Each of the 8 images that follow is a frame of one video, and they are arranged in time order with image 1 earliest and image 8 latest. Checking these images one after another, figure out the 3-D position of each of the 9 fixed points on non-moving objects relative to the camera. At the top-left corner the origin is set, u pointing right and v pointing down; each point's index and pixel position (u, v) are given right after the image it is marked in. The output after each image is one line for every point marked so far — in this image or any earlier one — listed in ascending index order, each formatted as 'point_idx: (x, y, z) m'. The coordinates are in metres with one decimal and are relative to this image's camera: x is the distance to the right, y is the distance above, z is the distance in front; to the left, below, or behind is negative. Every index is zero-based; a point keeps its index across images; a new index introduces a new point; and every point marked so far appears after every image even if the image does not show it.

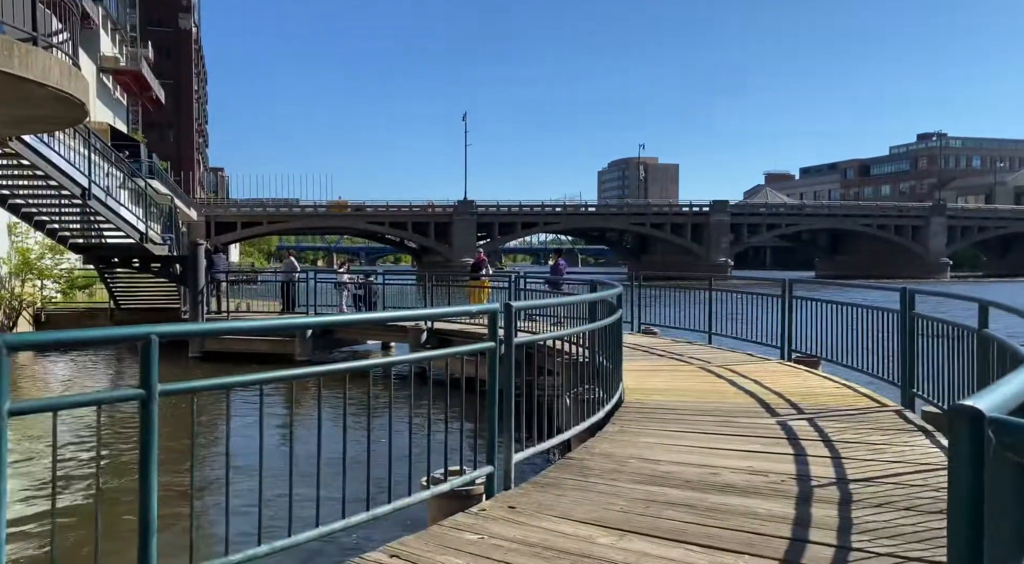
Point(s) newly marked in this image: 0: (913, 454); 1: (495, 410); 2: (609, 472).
0: (+3.4, -1.5, +7.4) m
1: (-0.1, -0.8, +5.6) m
2: (+0.7, -1.4, +6.3) m
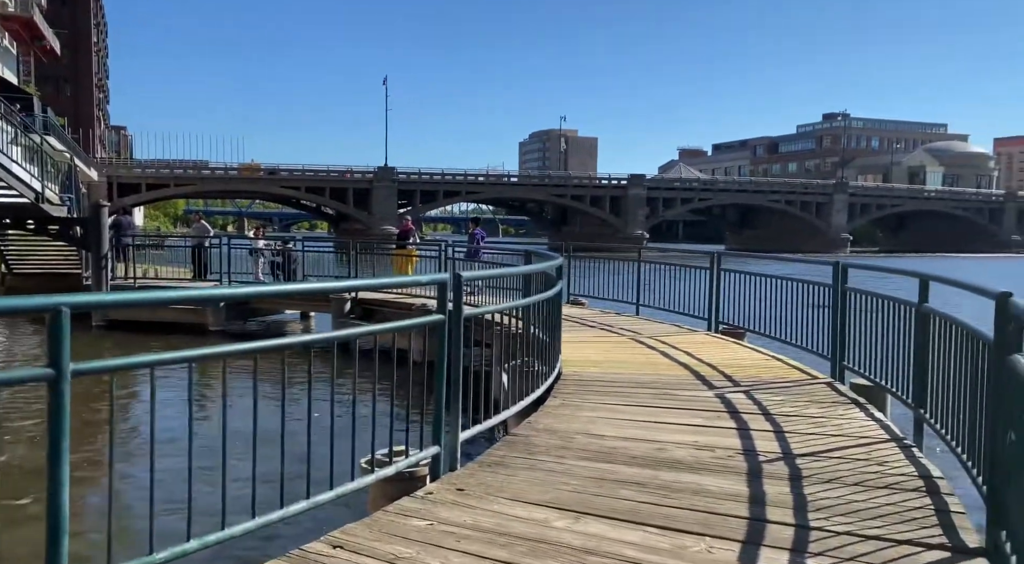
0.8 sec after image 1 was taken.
0: (+2.9, -1.2, +7.4) m
1: (-0.4, -0.6, +5.2) m
2: (+0.3, -1.2, +6.0) m
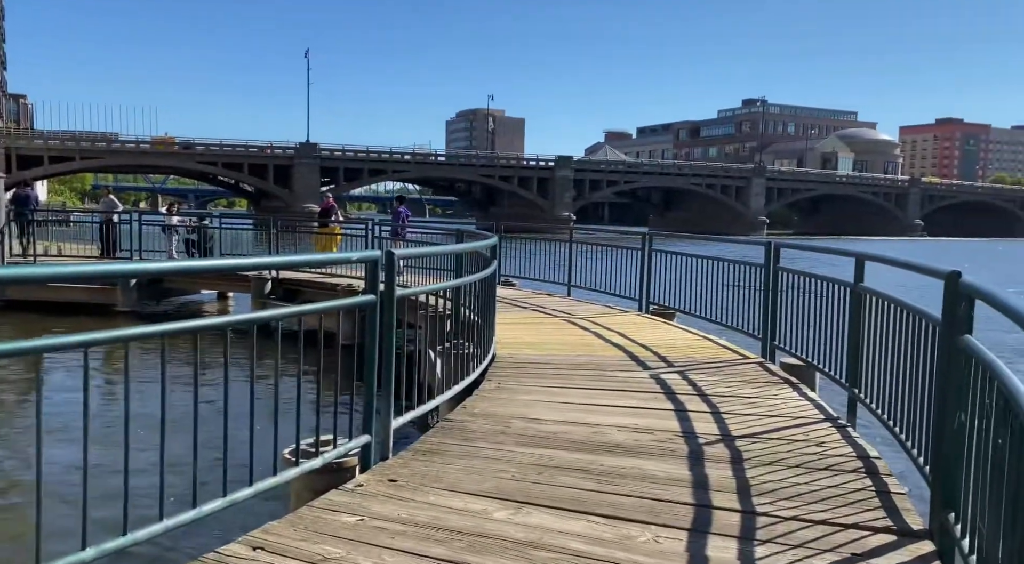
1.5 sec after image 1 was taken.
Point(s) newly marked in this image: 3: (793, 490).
0: (+2.3, -1.0, +7.3) m
1: (-0.8, -0.5, +4.8) m
2: (-0.1, -1.0, +5.8) m
3: (+1.7, -1.3, +5.3) m
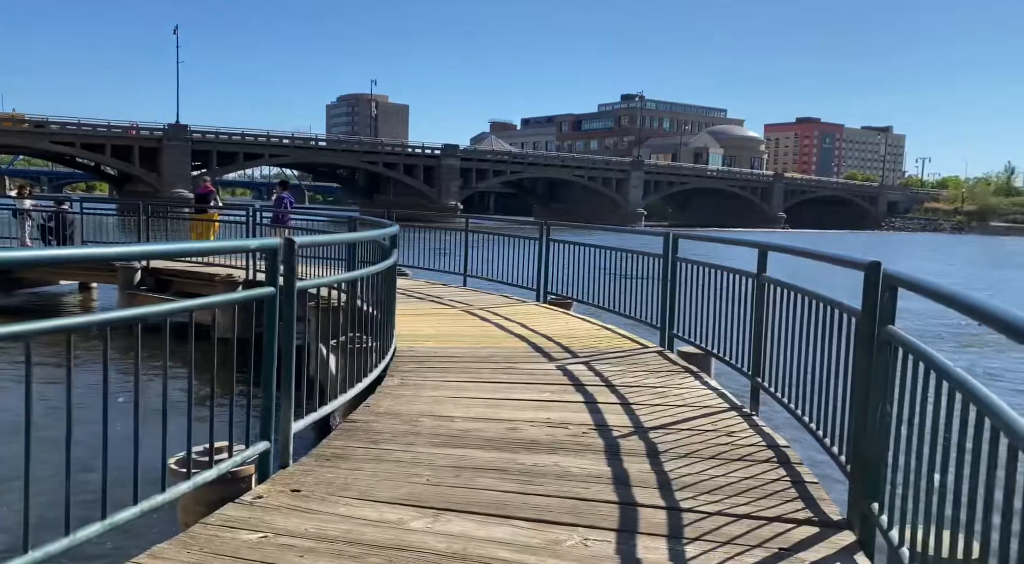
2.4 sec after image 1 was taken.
0: (+1.5, -1.0, +7.2) m
1: (-1.2, -0.4, +4.4) m
2: (-0.7, -0.9, +5.4) m
3: (+1.2, -1.2, +5.2) m
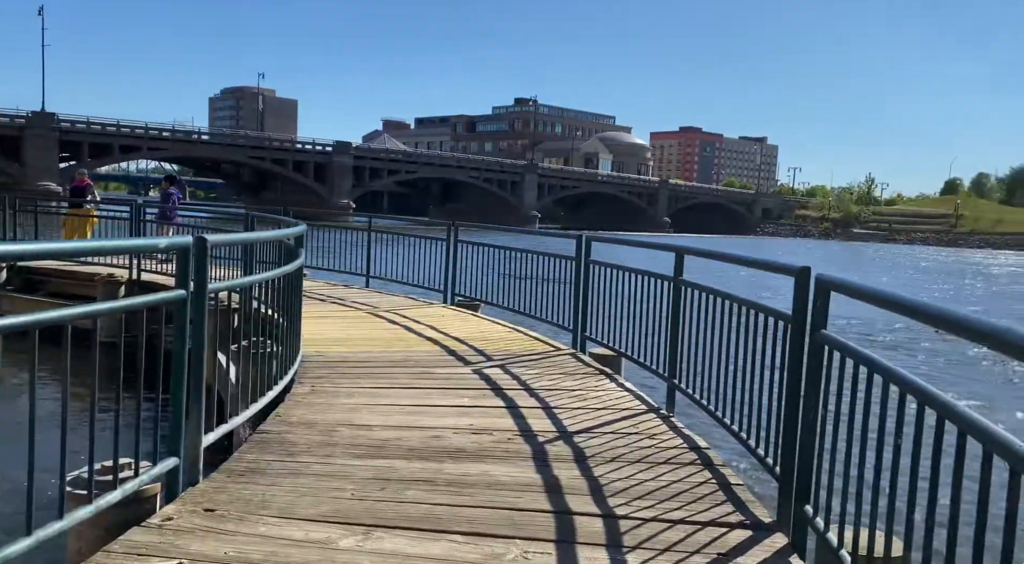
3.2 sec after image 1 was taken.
0: (+0.8, -1.0, +7.2) m
1: (-1.5, -0.4, +4.0) m
2: (-1.1, -0.9, +5.1) m
3: (+0.8, -1.2, +5.1) m
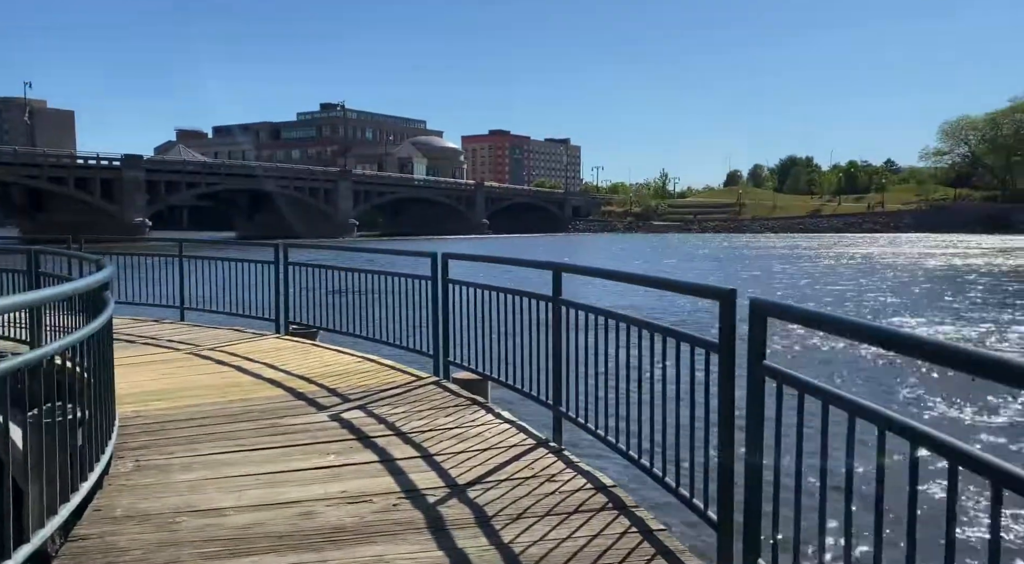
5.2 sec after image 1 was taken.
0: (-0.1, -1.1, +6.4) m
1: (-1.8, -0.7, +2.8) m
2: (-1.6, -1.2, +3.9) m
3: (+0.3, -1.4, +4.4) m
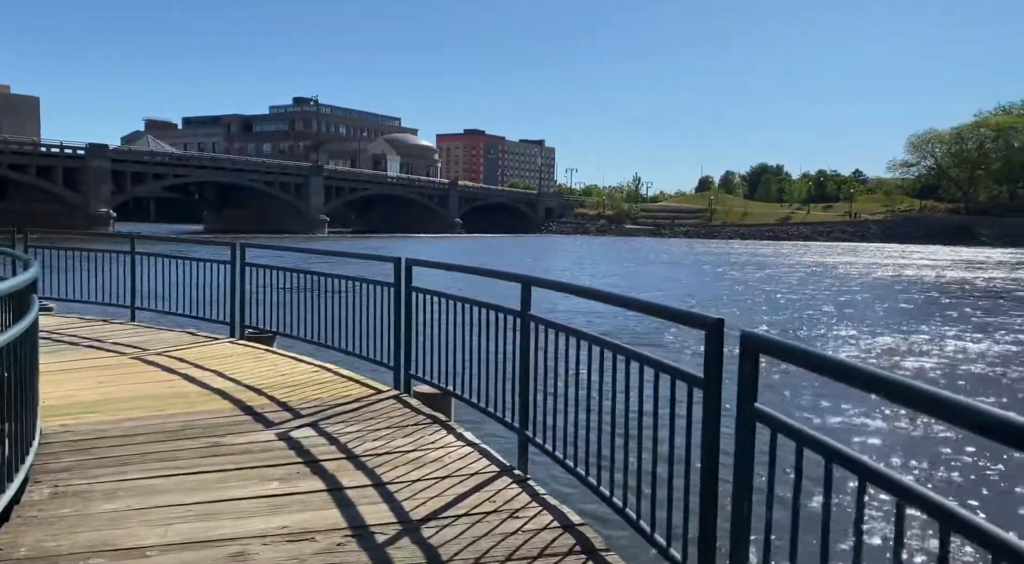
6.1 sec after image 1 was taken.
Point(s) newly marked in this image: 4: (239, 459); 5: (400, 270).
0: (-0.4, -1.2, +5.9) m
1: (-1.9, -0.8, +2.3) m
2: (-1.8, -1.3, +3.4) m
3: (+0.1, -1.5, +3.9) m
4: (-1.8, -1.1, +5.7) m
5: (-1.0, +0.1, +7.9) m
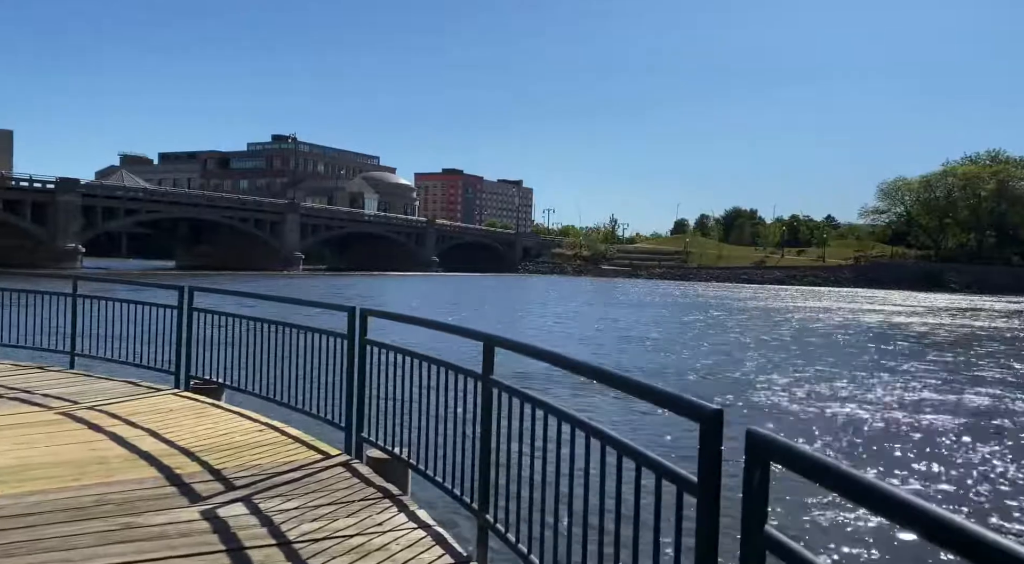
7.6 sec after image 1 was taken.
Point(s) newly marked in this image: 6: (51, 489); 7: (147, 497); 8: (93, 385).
0: (-0.7, -1.6, +5.1) m
1: (-2.1, -1.0, +1.5) m
2: (-2.0, -1.5, +2.6) m
3: (-0.1, -1.7, +3.1) m
4: (-2.1, -1.5, +4.9) m
5: (-1.3, -0.3, +7.2) m
6: (-3.1, -1.4, +5.9) m
7: (-2.5, -1.4, +5.8) m
8: (-4.7, -1.1, +9.7) m
